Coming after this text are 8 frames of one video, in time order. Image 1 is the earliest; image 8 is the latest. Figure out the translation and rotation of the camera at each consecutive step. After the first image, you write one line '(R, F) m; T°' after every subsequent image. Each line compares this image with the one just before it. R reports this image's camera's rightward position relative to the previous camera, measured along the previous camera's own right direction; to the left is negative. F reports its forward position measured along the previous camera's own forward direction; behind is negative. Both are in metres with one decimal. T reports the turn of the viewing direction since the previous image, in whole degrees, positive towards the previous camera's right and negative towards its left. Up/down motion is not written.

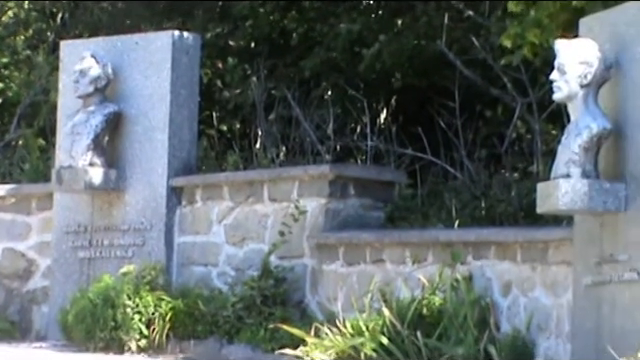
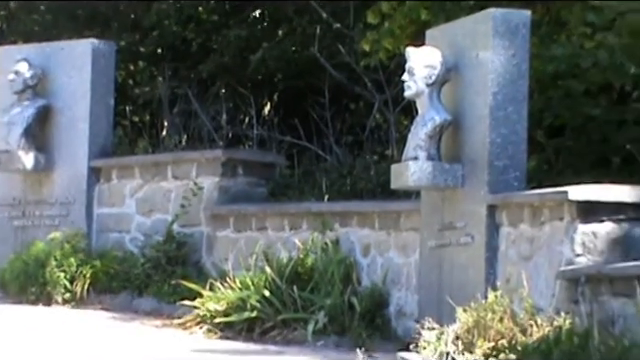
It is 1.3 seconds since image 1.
(+0.4, -1.1) m; +1°
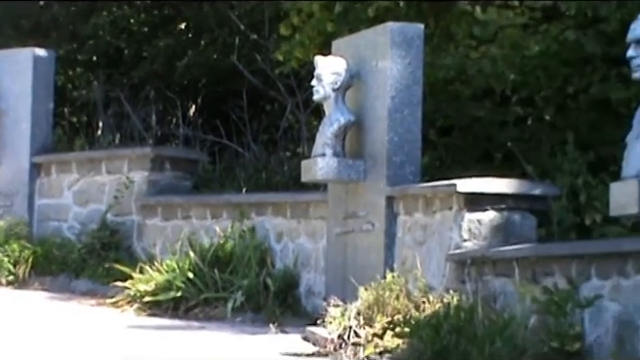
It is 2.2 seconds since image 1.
(+0.2, -0.8) m; +2°
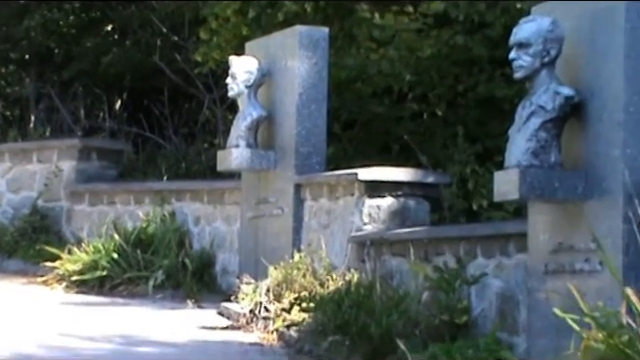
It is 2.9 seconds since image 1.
(+0.1, -0.7) m; +3°
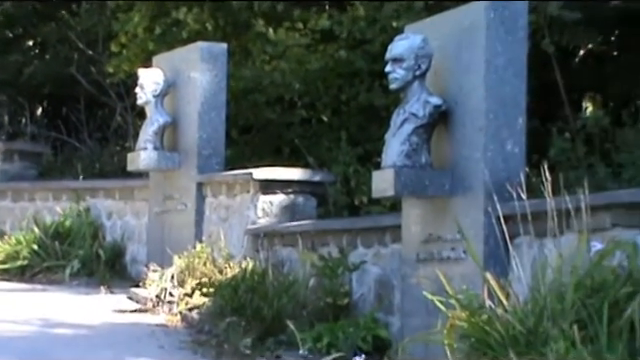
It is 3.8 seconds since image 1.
(+0.3, -0.9) m; +3°
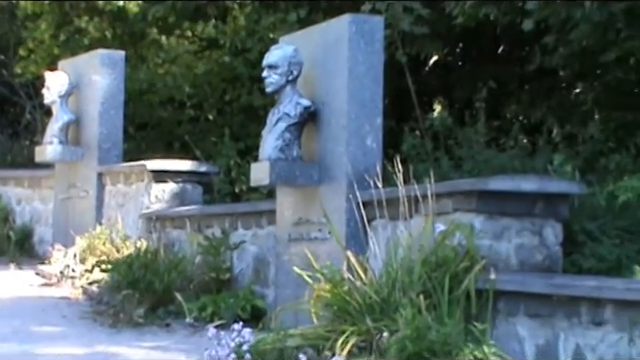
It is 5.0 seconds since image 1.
(+0.2, -1.2) m; +4°
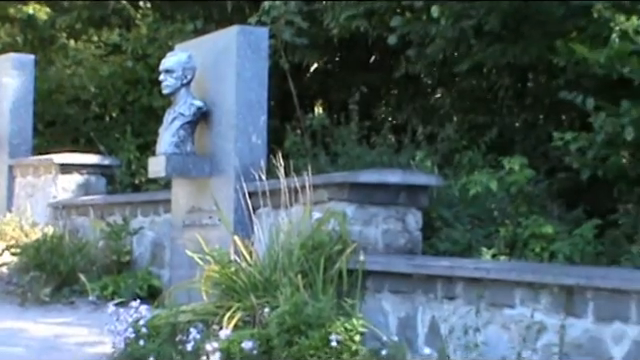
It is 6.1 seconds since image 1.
(+0.1, -1.1) m; +4°
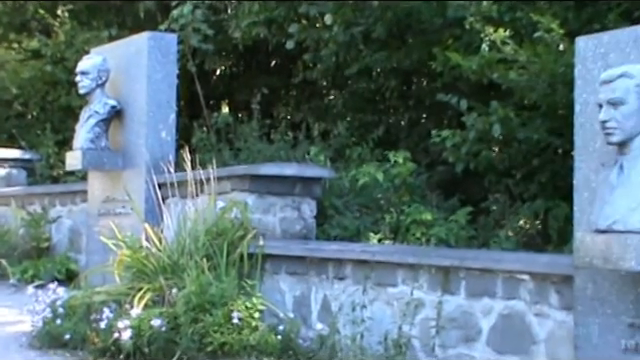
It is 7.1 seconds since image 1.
(+0.1, -1.0) m; +4°
